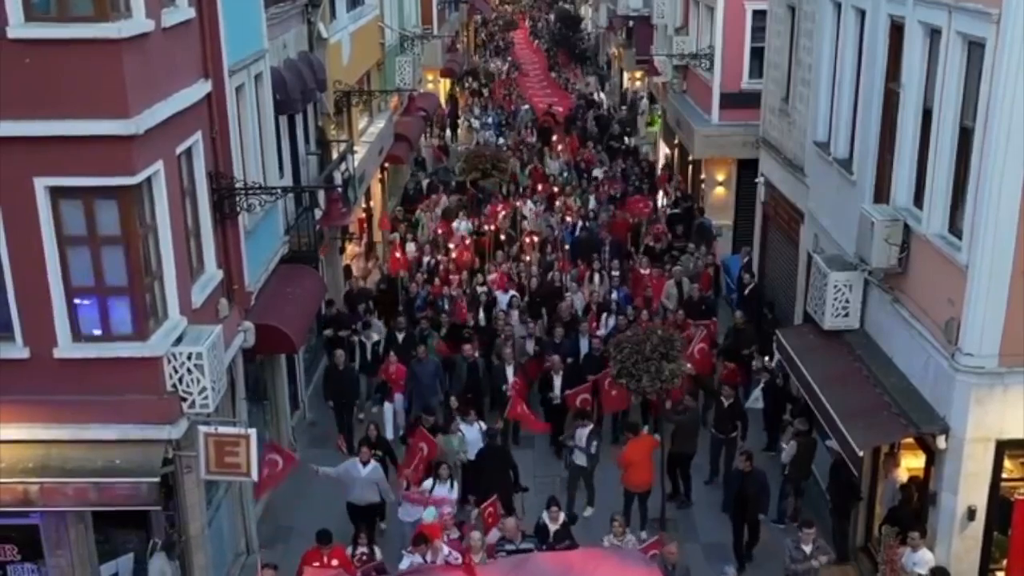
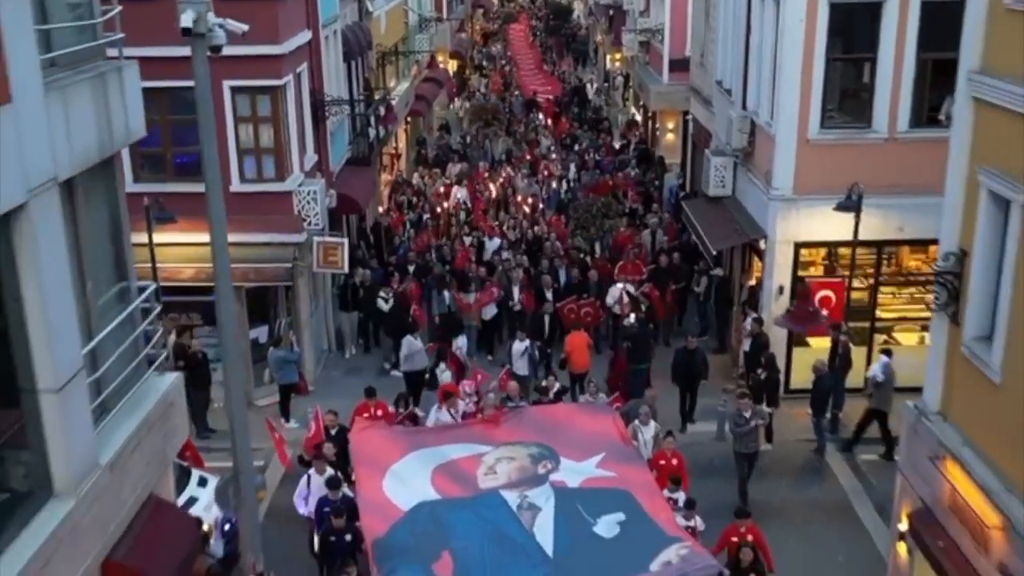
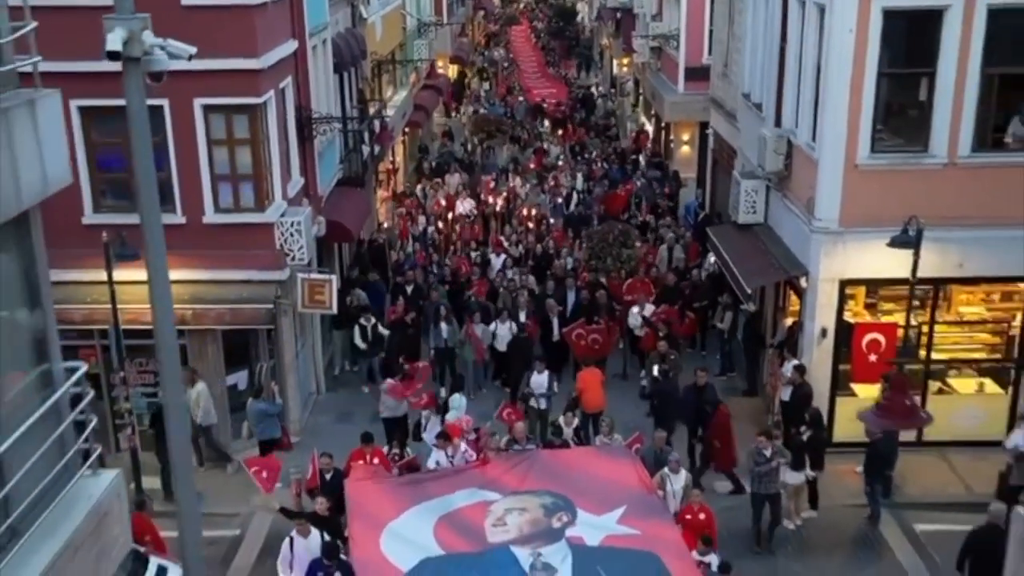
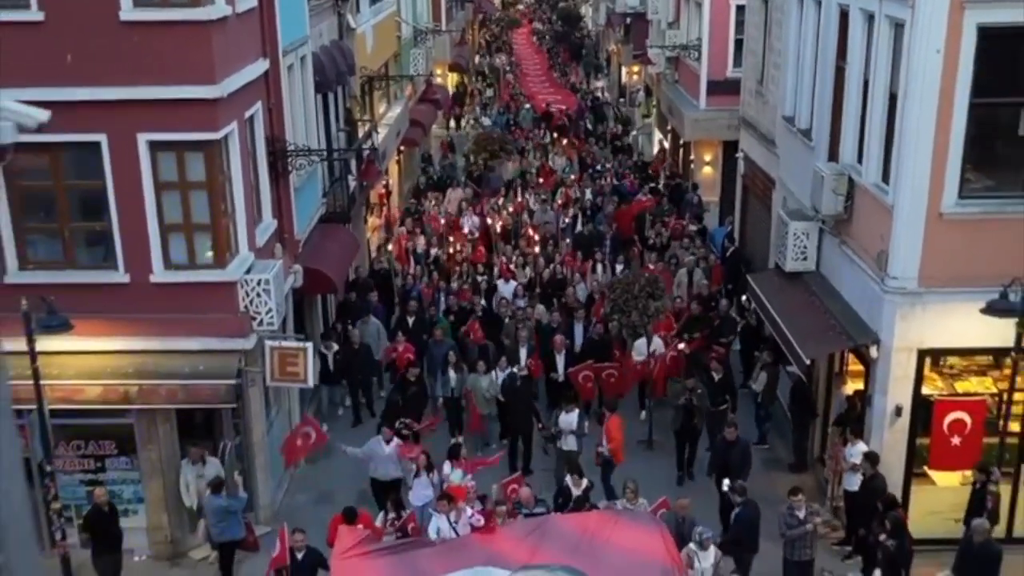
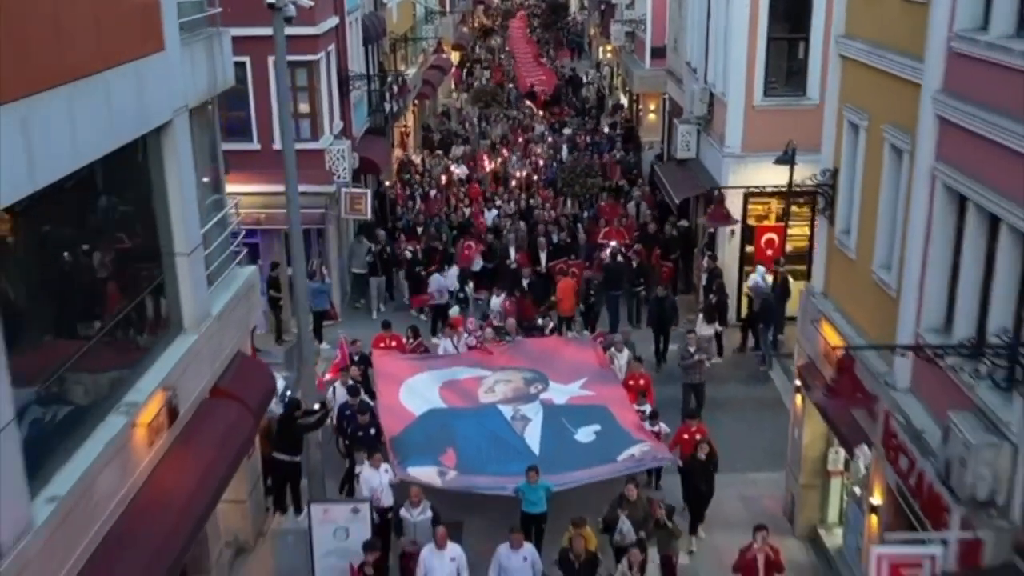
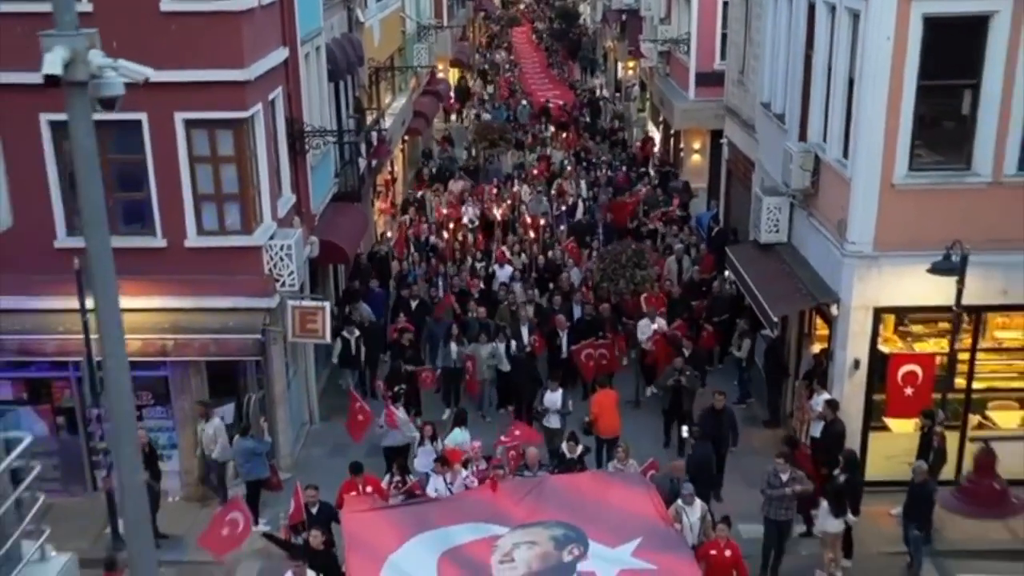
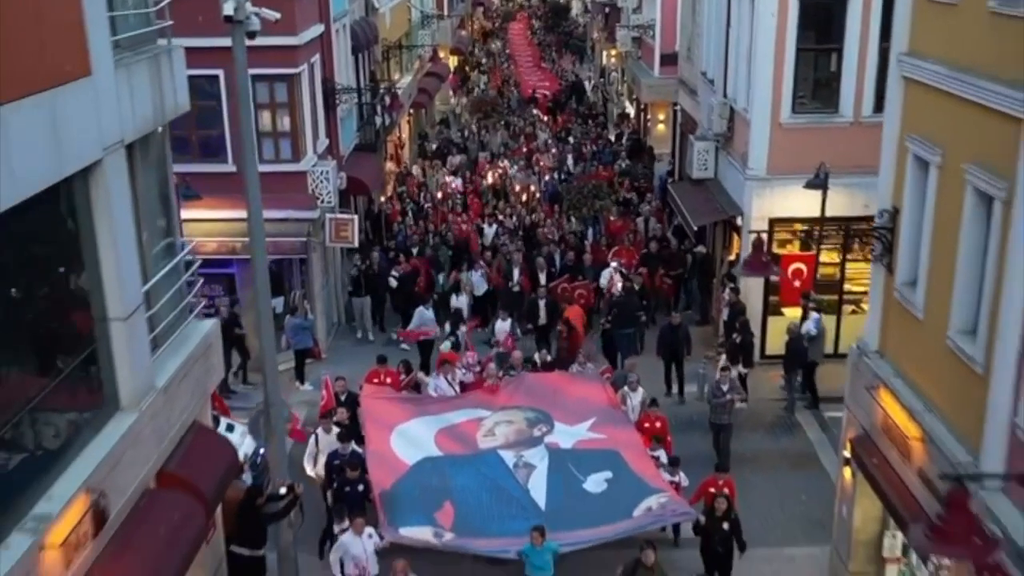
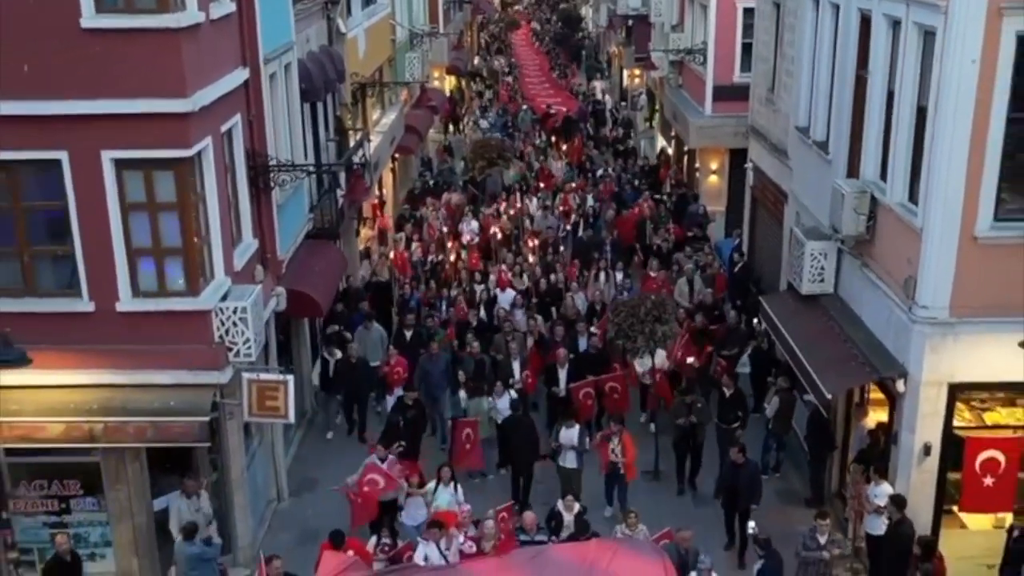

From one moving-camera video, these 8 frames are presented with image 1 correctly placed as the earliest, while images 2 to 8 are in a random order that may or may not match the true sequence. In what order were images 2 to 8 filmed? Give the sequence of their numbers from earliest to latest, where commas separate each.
8, 4, 6, 3, 2, 7, 5
